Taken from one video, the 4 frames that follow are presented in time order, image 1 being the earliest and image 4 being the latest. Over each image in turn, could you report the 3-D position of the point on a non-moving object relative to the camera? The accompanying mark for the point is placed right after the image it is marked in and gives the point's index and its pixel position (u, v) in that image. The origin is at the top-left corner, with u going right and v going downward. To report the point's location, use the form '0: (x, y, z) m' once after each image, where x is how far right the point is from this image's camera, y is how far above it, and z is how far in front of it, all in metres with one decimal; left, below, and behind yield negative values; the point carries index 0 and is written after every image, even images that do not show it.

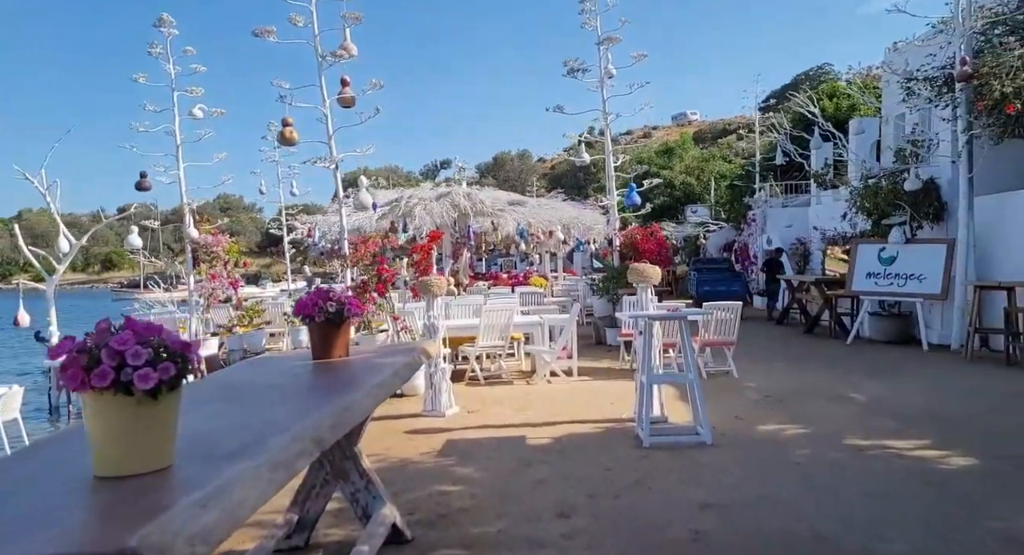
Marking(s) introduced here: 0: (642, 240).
0: (+2.1, +0.6, +12.1) m
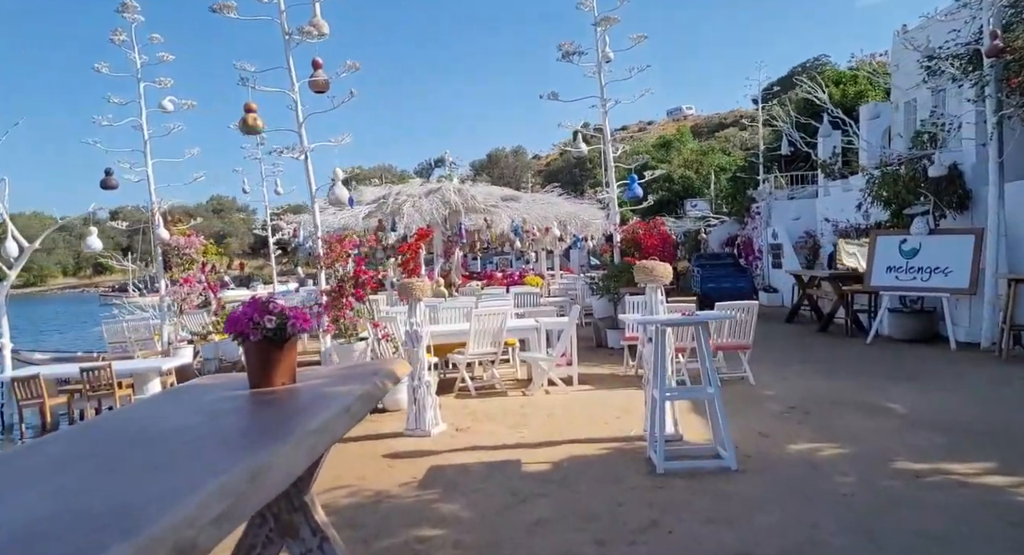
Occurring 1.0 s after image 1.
0: (+2.0, +0.6, +11.3) m
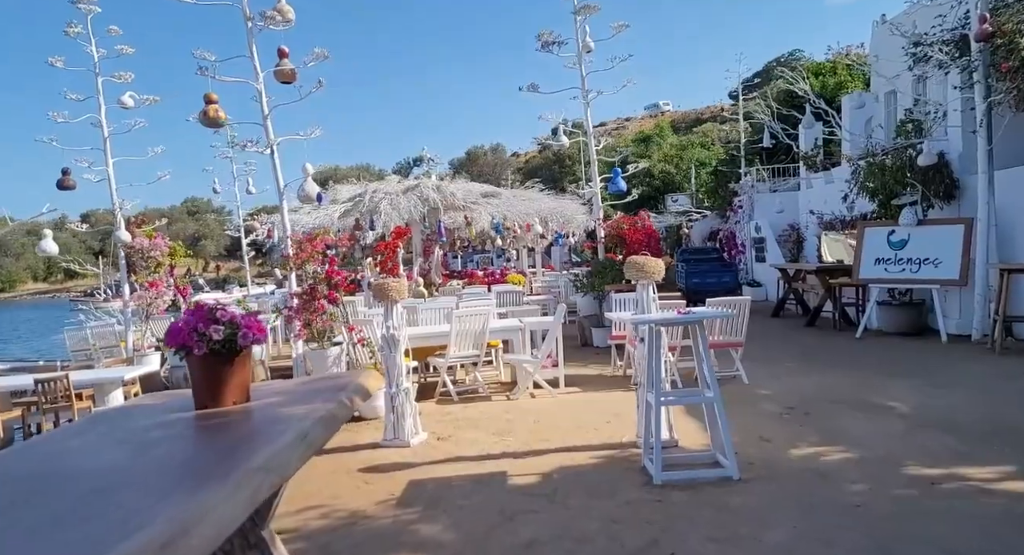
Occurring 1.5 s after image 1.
0: (+1.7, +0.7, +11.0) m
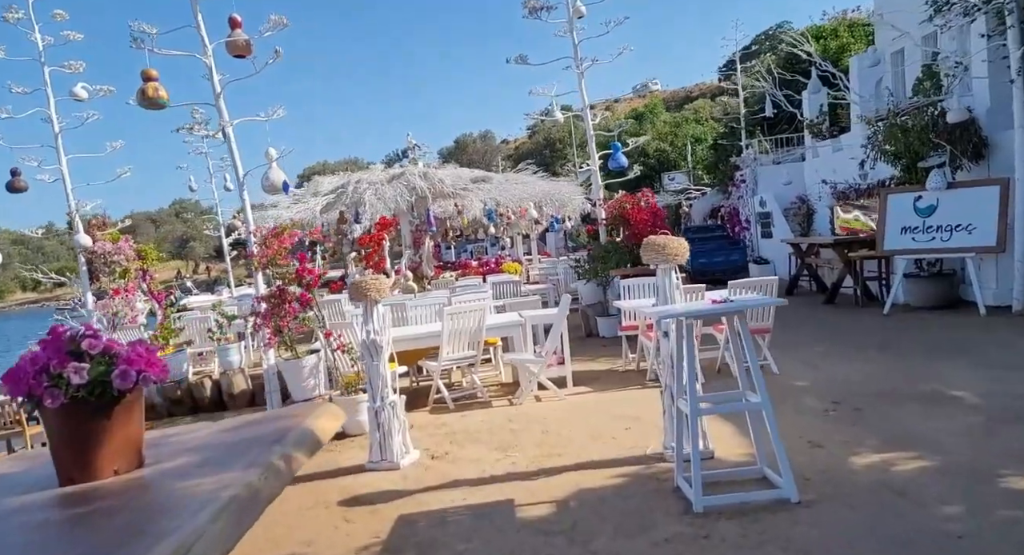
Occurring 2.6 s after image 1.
0: (+1.6, +0.9, +10.1) m
